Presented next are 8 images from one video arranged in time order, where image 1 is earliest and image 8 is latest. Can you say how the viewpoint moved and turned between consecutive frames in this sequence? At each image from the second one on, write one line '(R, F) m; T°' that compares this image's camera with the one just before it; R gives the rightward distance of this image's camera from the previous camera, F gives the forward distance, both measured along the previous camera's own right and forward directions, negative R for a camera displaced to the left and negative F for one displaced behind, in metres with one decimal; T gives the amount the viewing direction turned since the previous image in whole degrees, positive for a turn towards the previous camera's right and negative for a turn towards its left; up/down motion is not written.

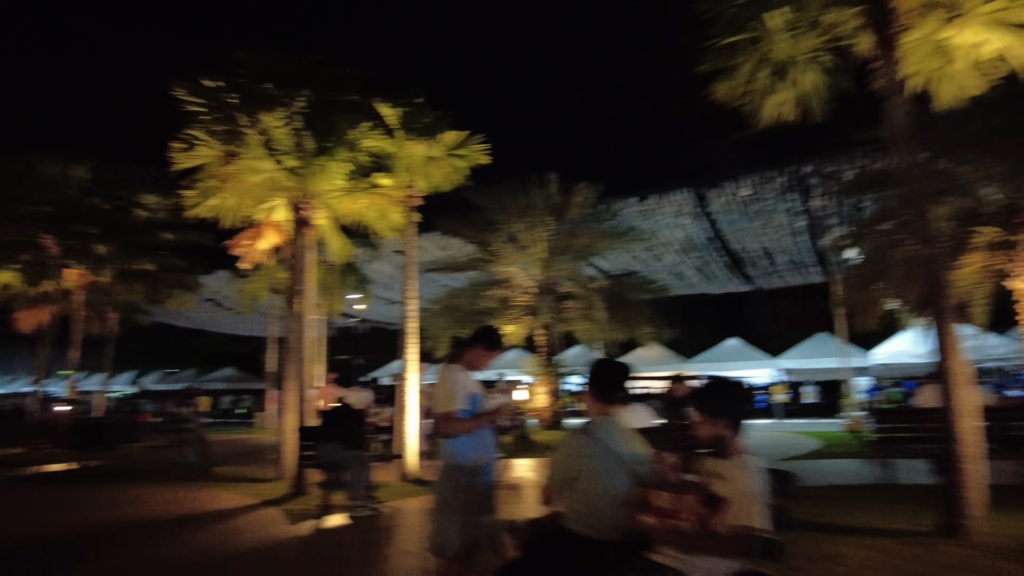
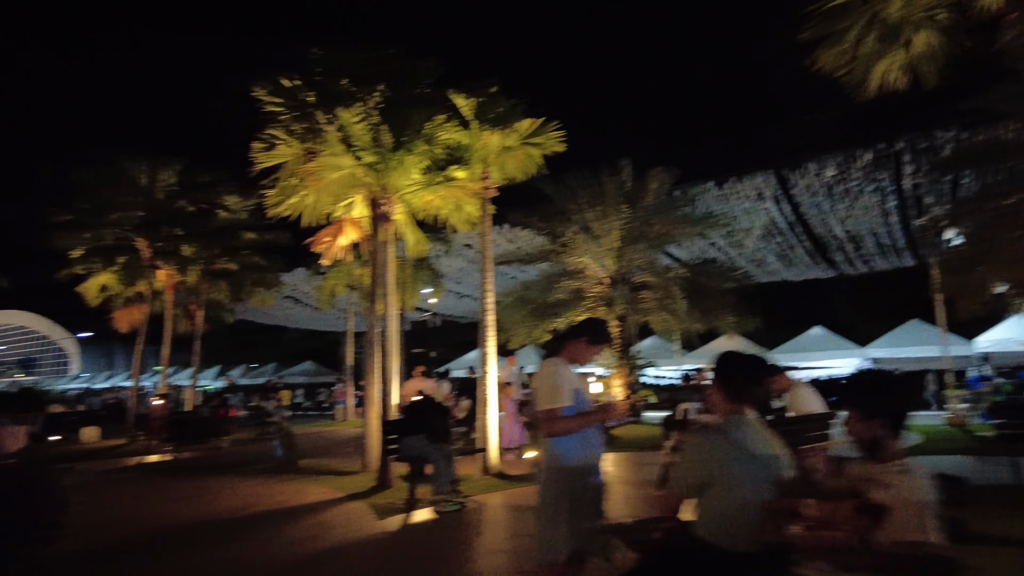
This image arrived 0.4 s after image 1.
(-0.2, +0.2) m; -6°
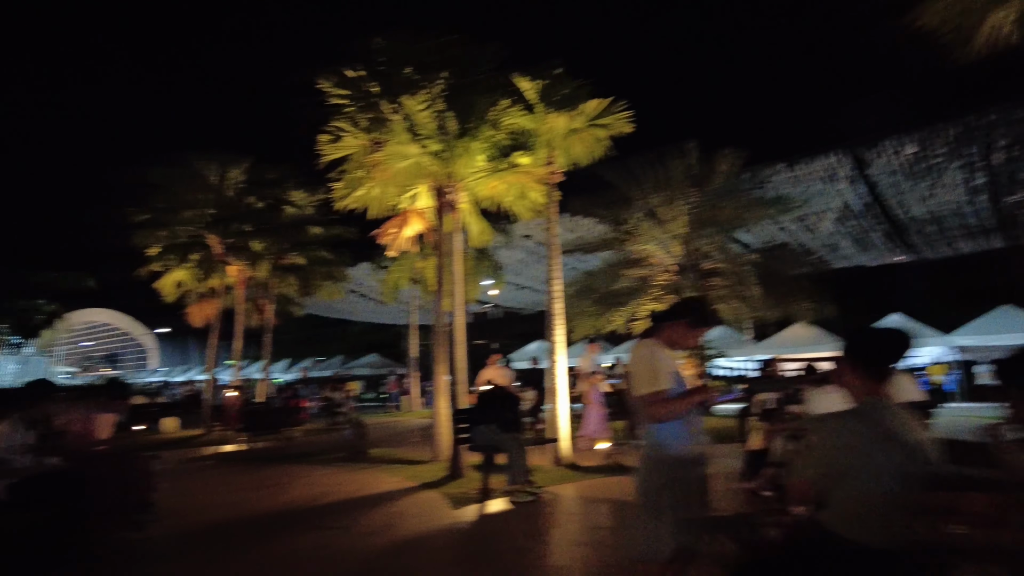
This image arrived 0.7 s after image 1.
(-0.2, +0.2) m; -5°
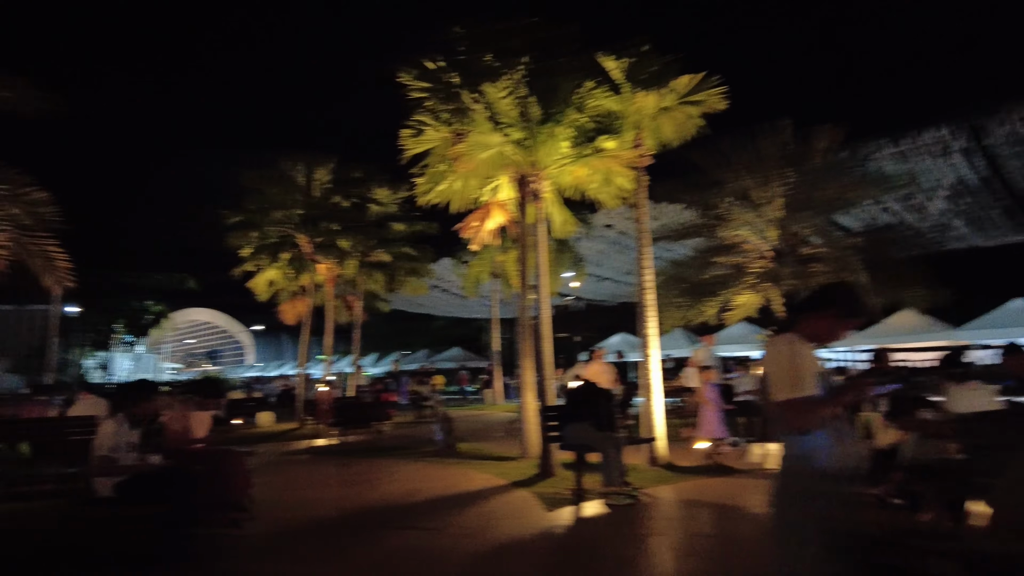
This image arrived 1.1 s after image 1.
(-0.2, +0.4) m; -7°
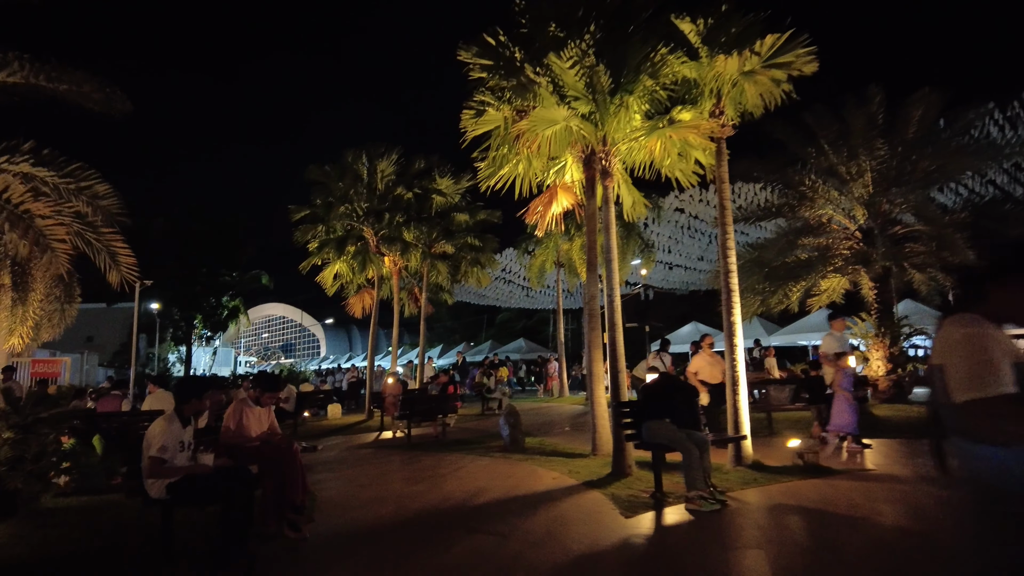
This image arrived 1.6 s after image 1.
(-0.1, +0.7) m; -6°
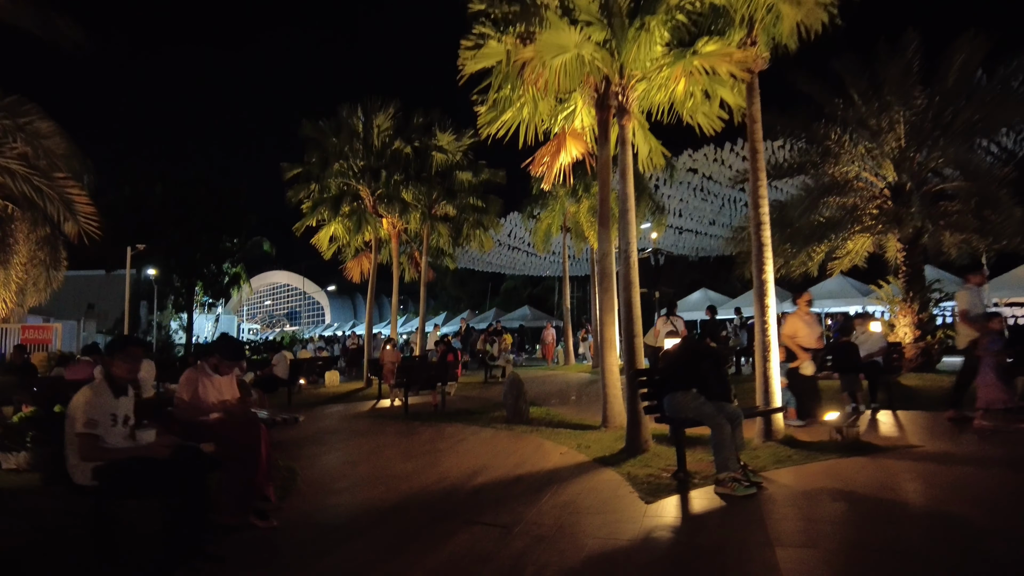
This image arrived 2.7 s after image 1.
(0.0, +1.1) m; 0°
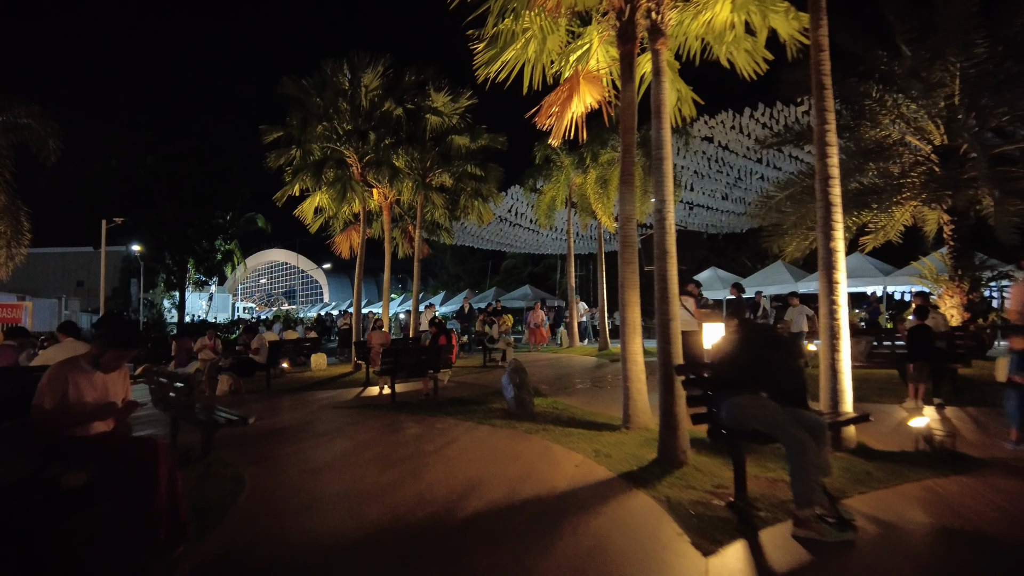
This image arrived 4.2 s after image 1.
(0.0, +1.8) m; 0°
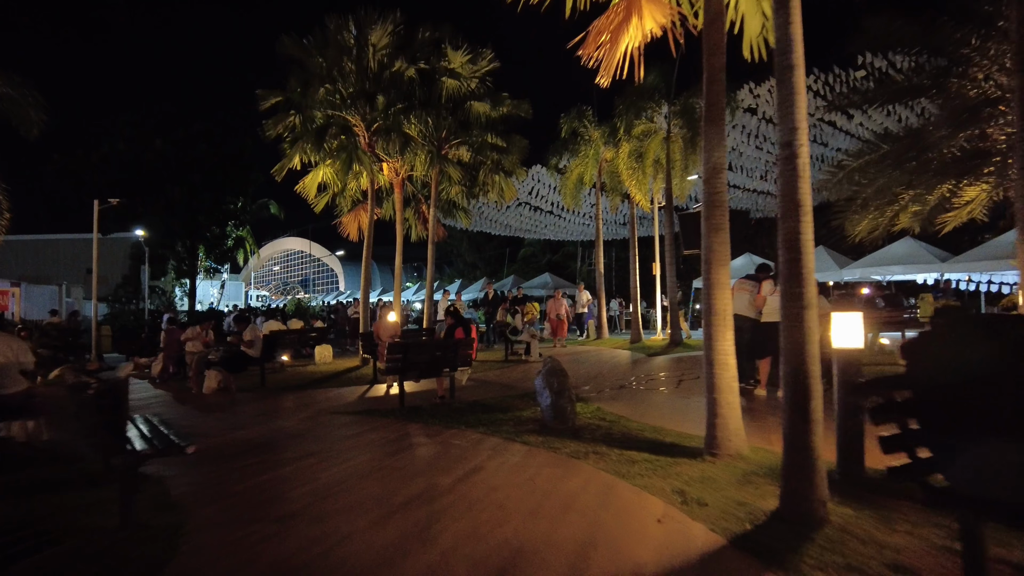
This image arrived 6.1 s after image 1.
(-0.3, +2.2) m; -1°
